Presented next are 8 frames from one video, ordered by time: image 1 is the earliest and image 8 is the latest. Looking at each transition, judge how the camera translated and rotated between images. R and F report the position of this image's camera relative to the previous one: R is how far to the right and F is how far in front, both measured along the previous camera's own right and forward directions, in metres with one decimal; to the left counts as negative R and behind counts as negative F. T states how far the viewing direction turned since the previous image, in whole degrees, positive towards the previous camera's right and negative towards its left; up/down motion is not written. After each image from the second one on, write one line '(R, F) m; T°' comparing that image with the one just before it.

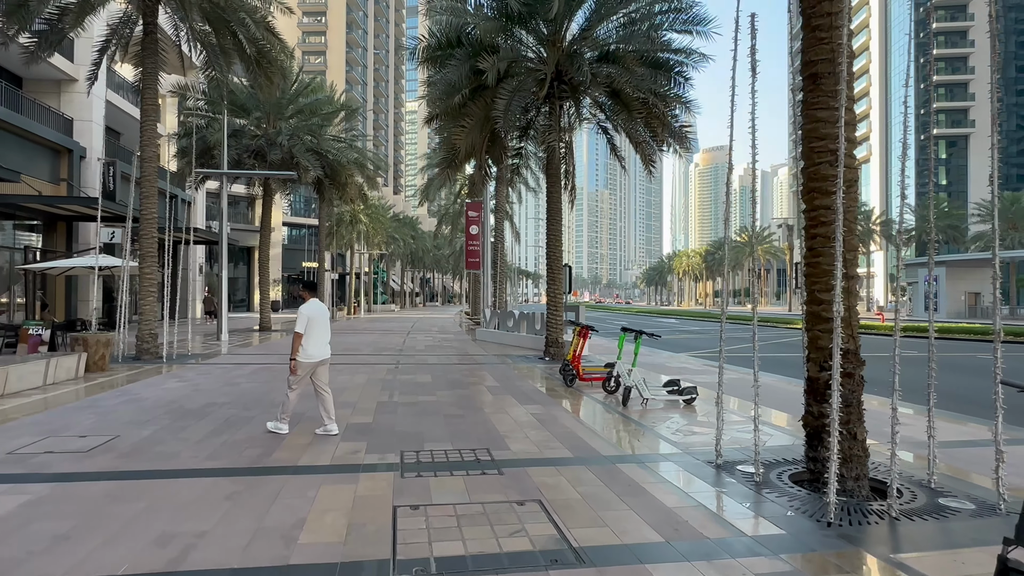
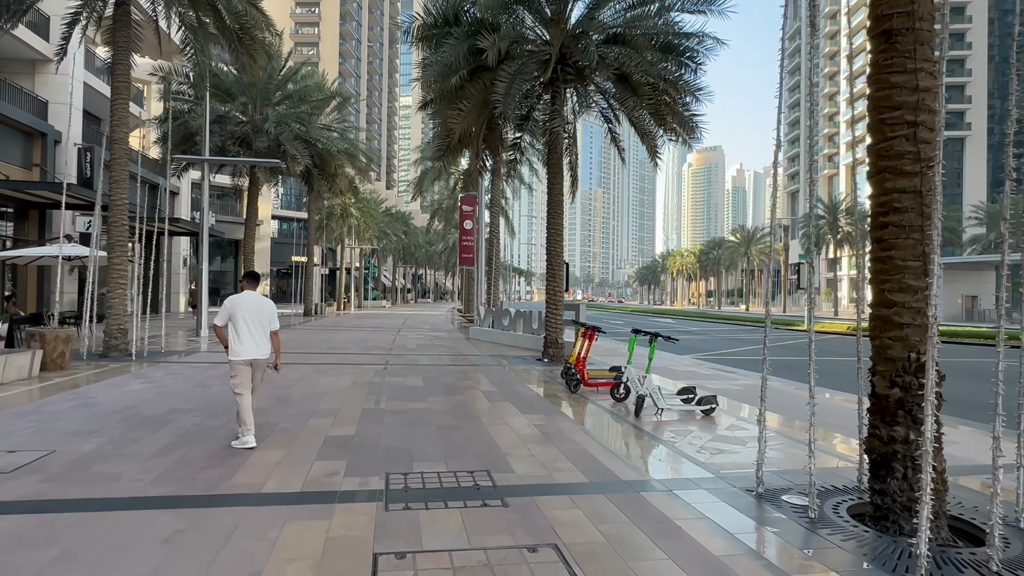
(-0.1, +0.9) m; +1°
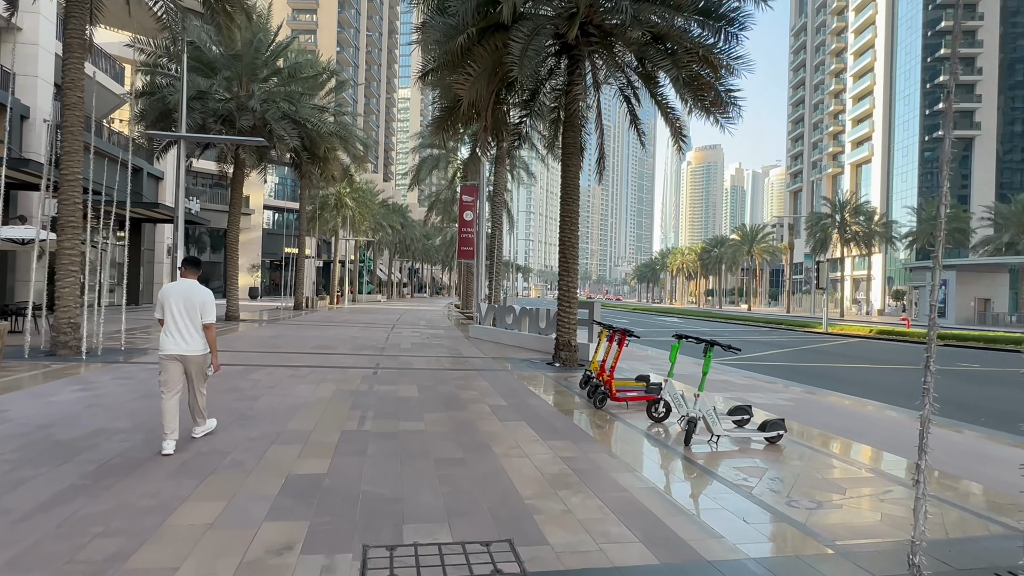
(-0.3, +1.6) m; 0°
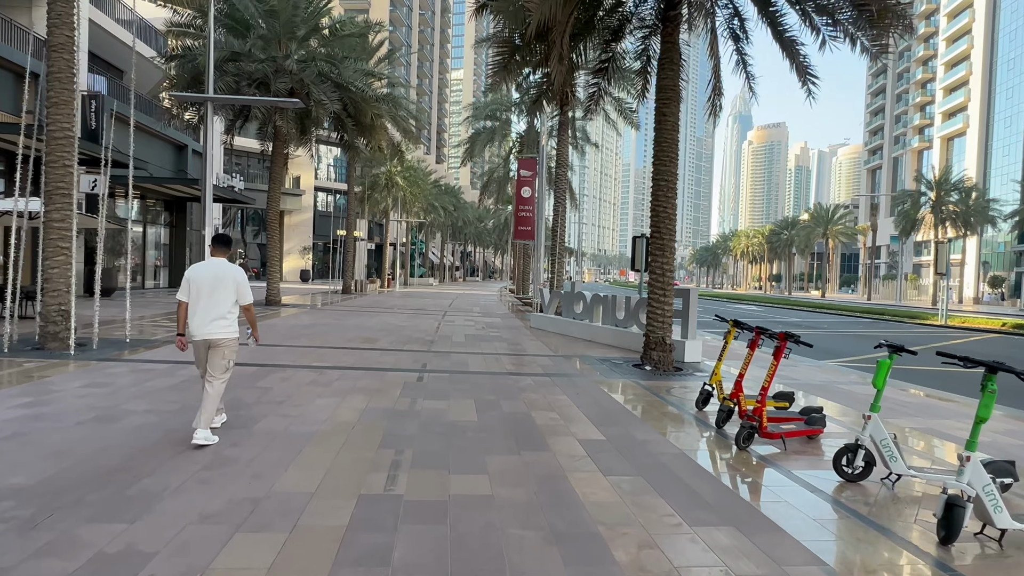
(-0.5, +2.5) m; -5°
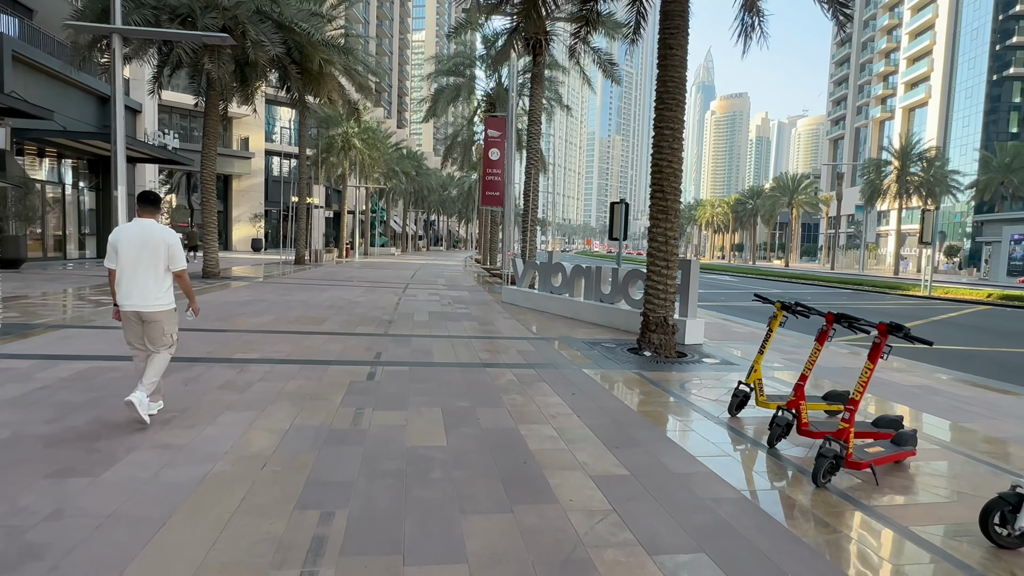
(-0.1, +1.8) m; +4°
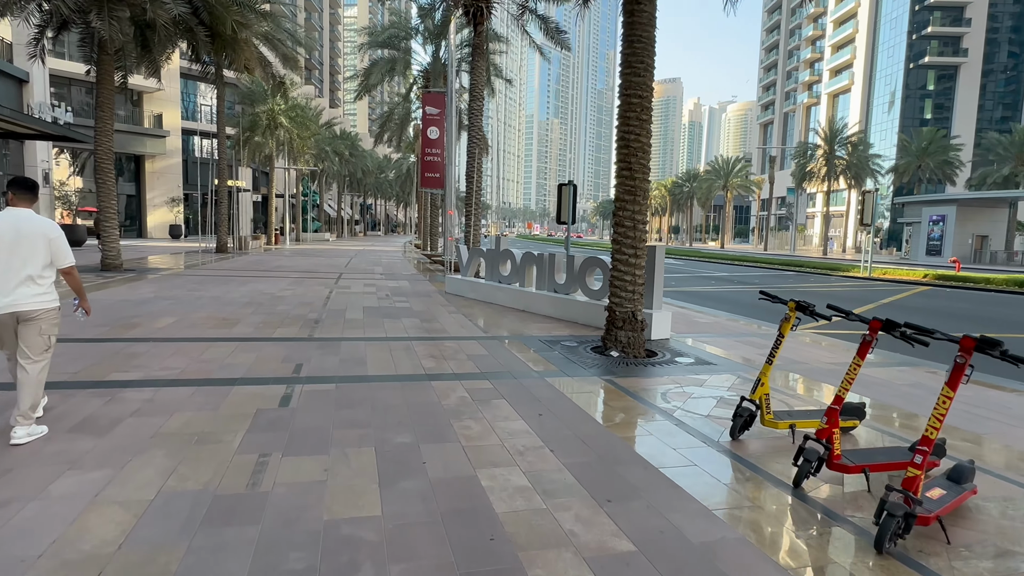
(-0.1, +1.2) m; +6°
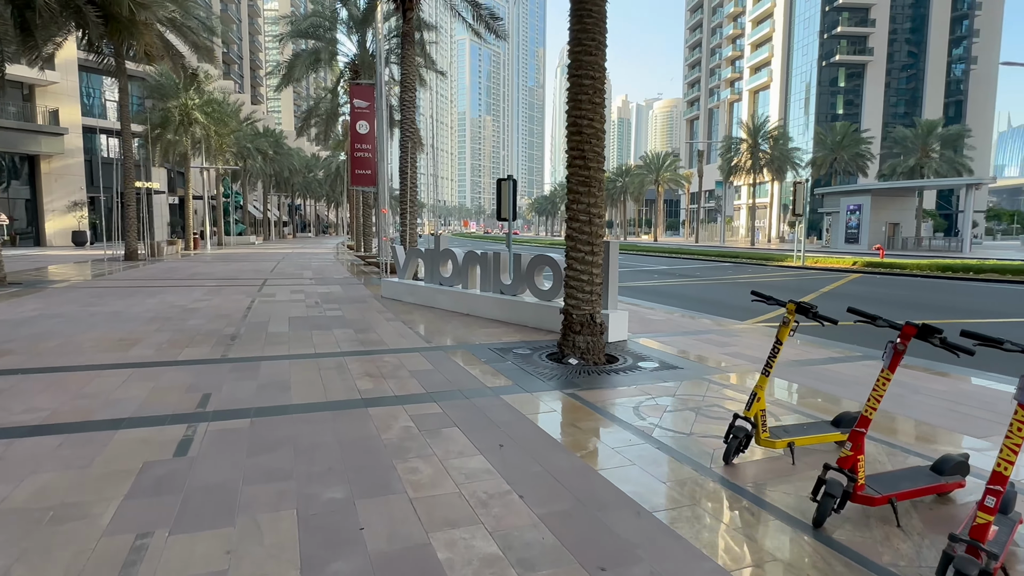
(-0.1, +0.8) m; +6°
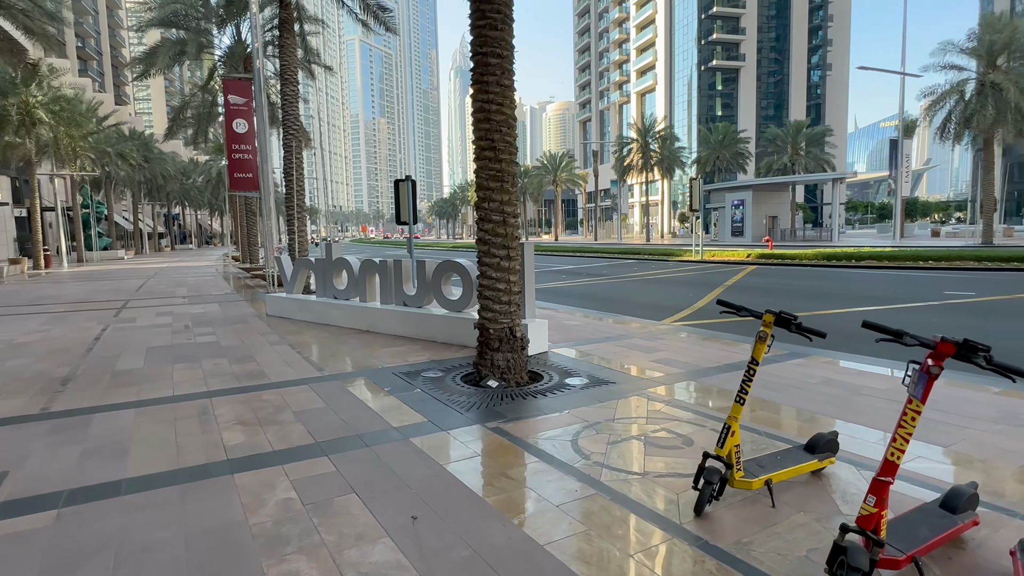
(0.0, +0.9) m; +9°
